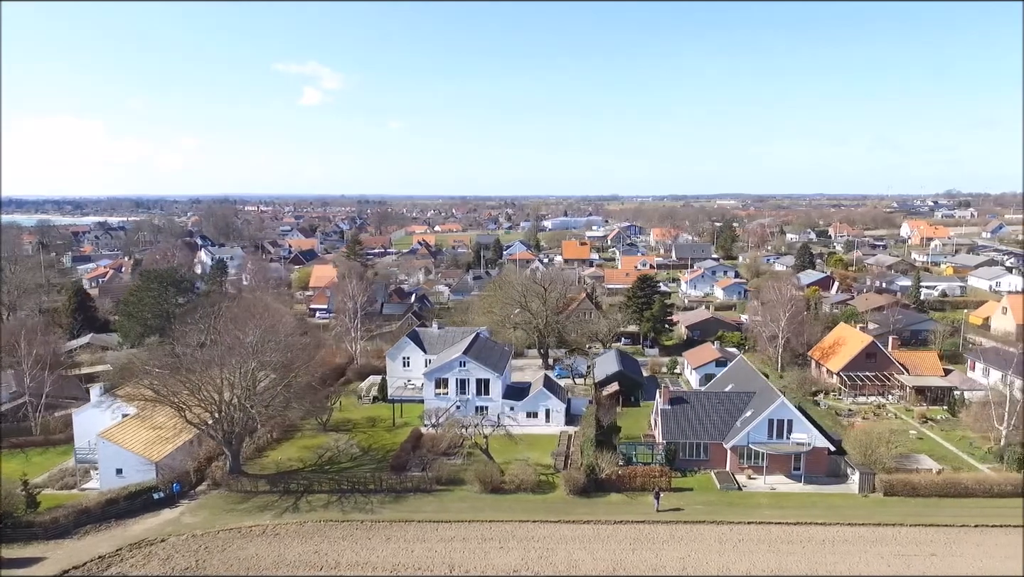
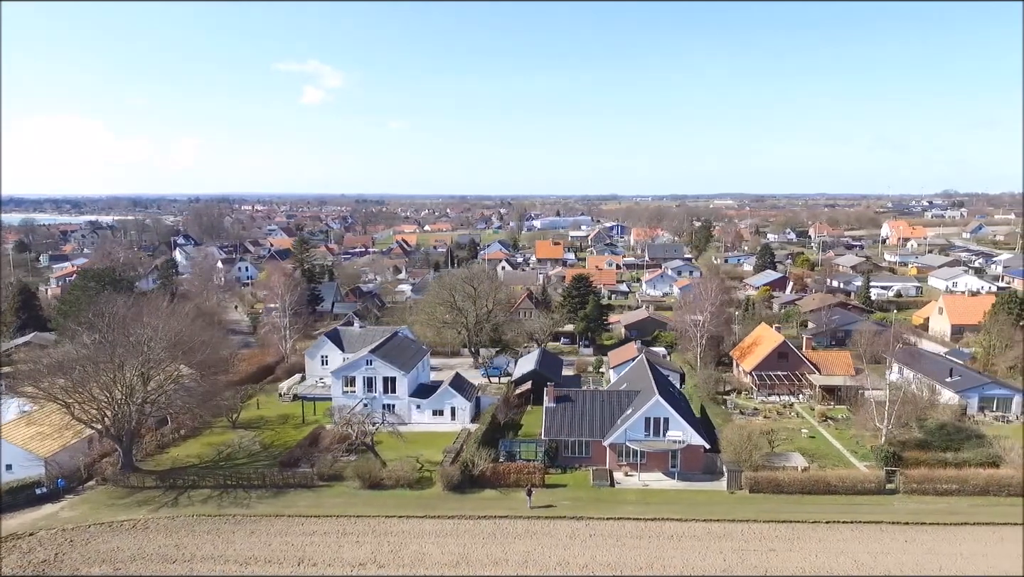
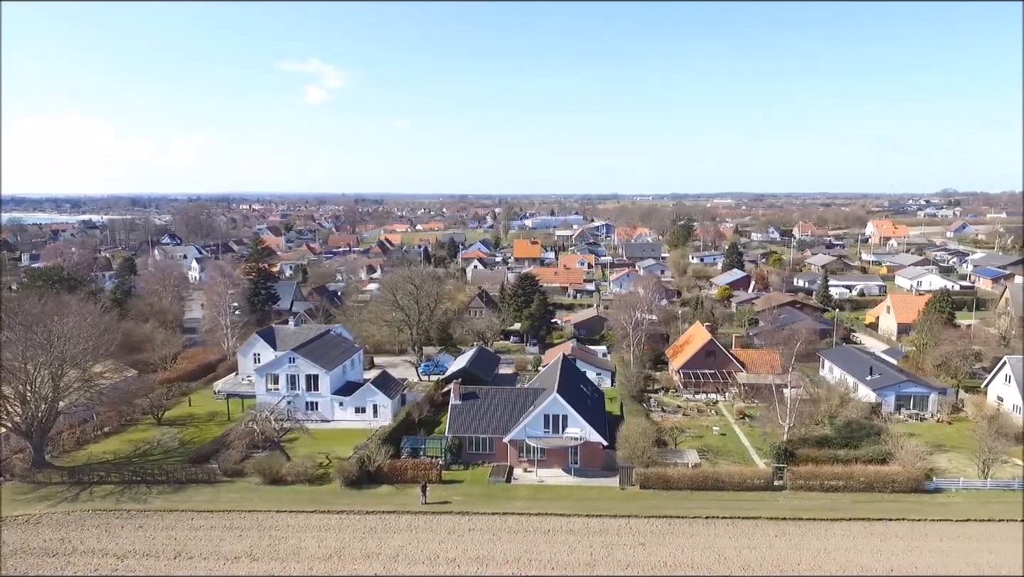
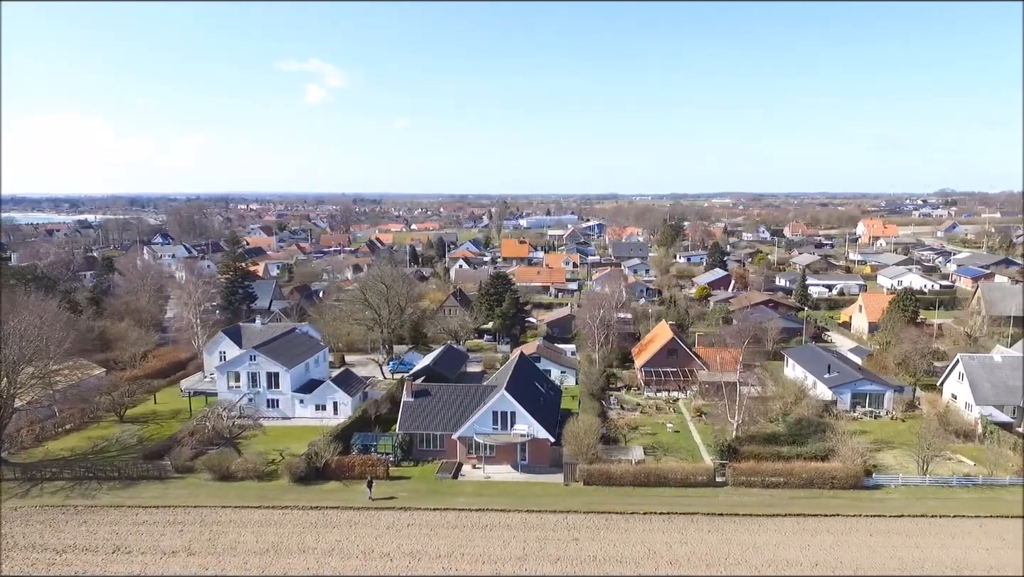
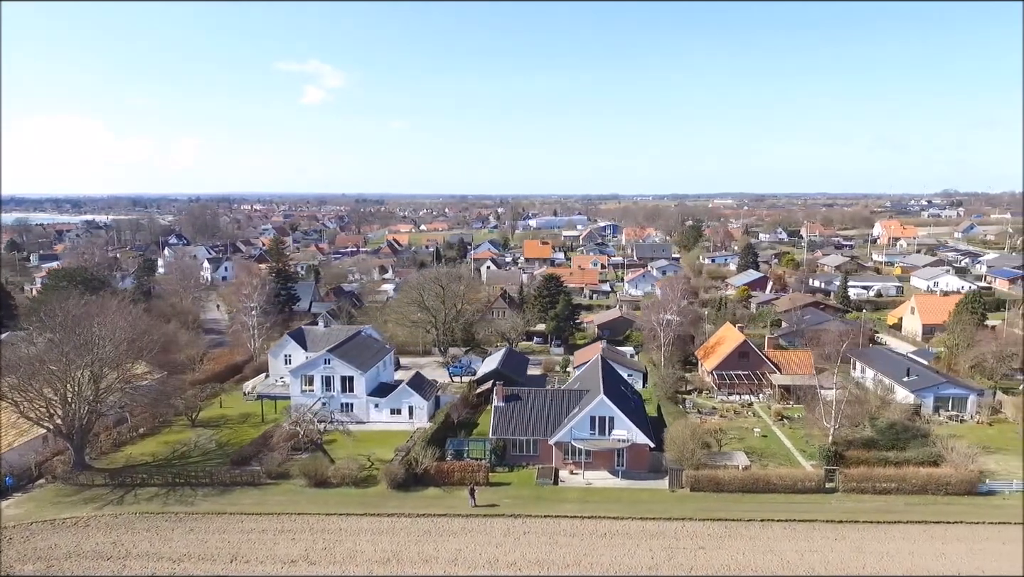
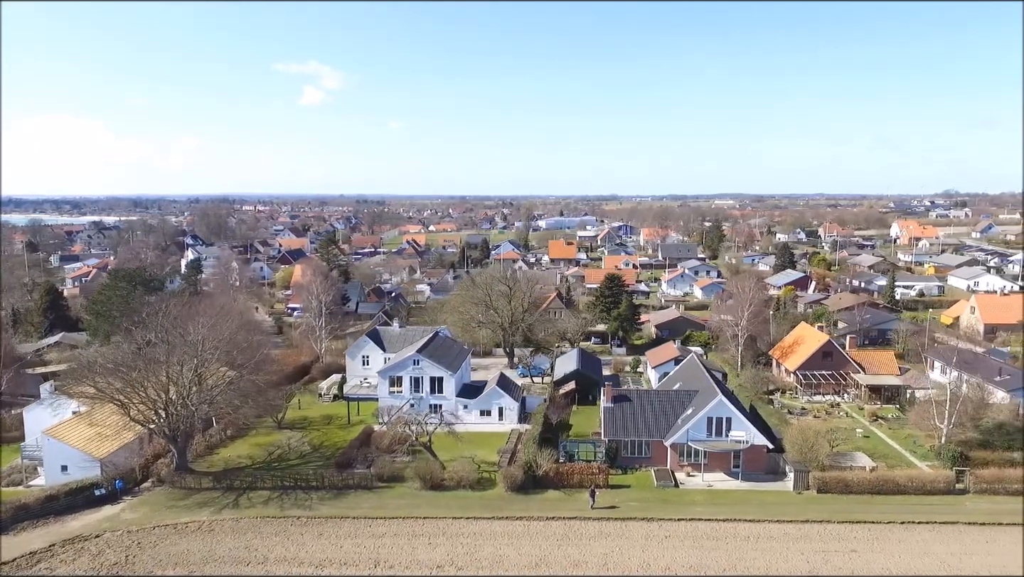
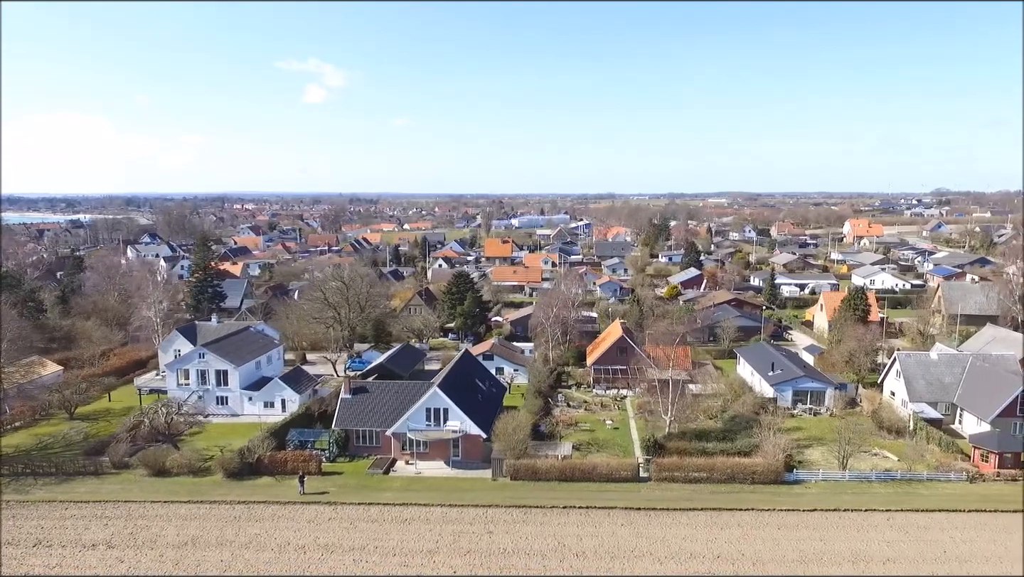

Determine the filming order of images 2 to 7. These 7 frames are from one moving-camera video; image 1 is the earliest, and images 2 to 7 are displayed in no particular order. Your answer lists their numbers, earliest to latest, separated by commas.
6, 2, 5, 3, 4, 7
